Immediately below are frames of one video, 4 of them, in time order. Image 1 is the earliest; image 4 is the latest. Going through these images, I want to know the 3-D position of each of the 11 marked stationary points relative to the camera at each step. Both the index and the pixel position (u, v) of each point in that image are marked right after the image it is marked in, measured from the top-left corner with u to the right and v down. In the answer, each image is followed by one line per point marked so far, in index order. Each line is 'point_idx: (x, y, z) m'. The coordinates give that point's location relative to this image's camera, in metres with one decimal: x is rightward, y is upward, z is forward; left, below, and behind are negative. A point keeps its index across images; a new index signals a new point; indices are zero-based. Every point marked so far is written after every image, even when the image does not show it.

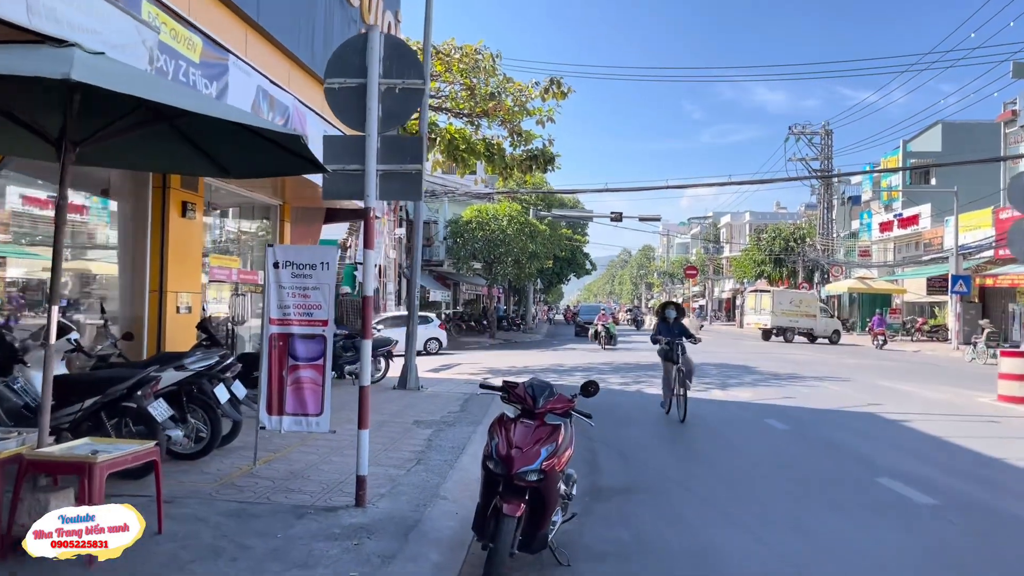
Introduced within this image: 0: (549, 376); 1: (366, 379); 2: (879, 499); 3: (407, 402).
0: (+0.8, -1.8, +17.1) m
1: (-0.9, -0.6, +5.4) m
2: (+3.0, -1.7, +6.8) m
3: (-1.5, -1.6, +11.8) m
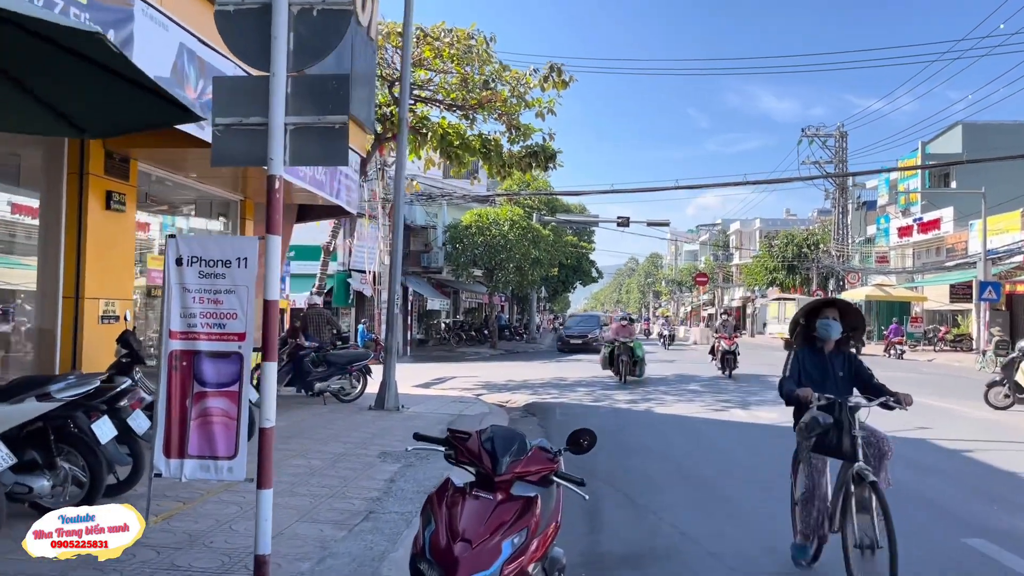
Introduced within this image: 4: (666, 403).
0: (+0.7, -1.9, +15.5) m
1: (-1.1, -0.6, +3.8) m
2: (+2.9, -1.7, +5.2) m
3: (-1.6, -1.7, +10.2) m
4: (+2.5, -1.8, +13.2) m
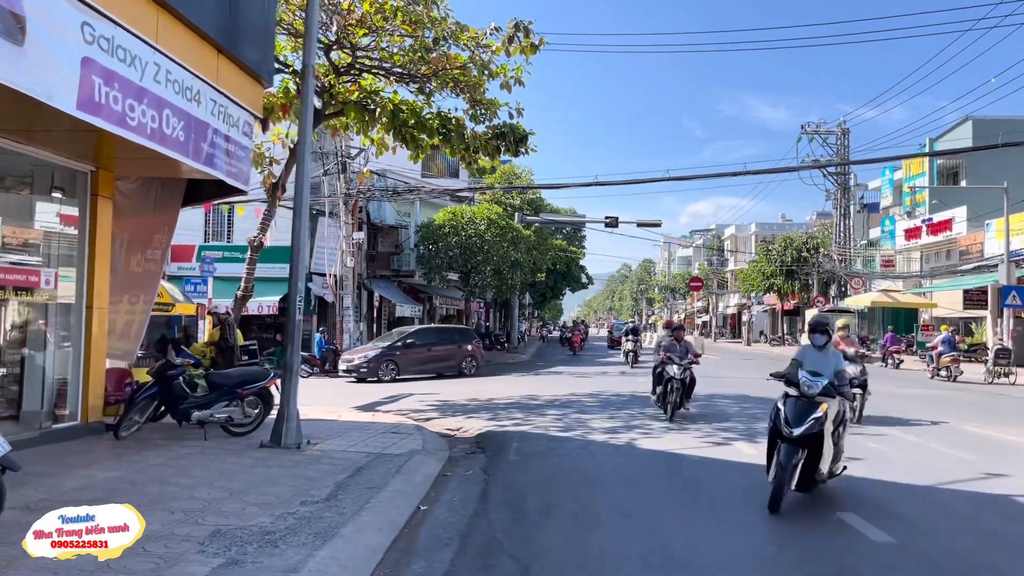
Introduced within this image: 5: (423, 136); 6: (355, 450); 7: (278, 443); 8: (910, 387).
0: (0.0, -2.0, +12.8) m
1: (-1.7, -0.5, +1.1) m
2: (+2.3, -1.7, +2.5) m
3: (-2.2, -1.7, +7.5) m
4: (+1.8, -1.9, +10.5) m
5: (-1.7, +2.9, +15.8) m
6: (-1.7, -1.7, +8.9) m
7: (-2.5, -1.6, +8.7) m
8: (+9.0, -2.2, +18.8) m
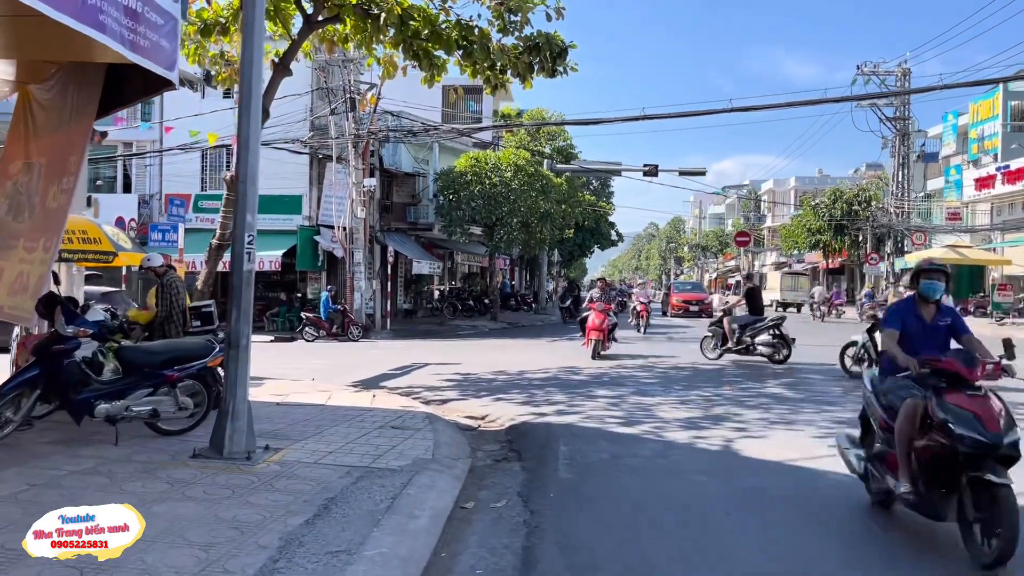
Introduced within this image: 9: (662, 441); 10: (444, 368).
0: (+0.5, -1.3, +9.9) m
1: (-1.6, -0.4, -1.7) m
2: (+2.5, -1.5, -0.4) m
3: (-1.9, -1.3, +4.7) m
4: (+2.2, -1.3, +7.6) m
5: (-1.1, +3.7, +12.8) m
6: (-1.3, -1.3, +6.1) m
7: (-2.1, -1.2, +5.9) m
8: (+9.6, -1.3, +15.7) m
9: (+1.3, -1.3, +7.3) m
10: (-1.1, -1.3, +13.2) m
